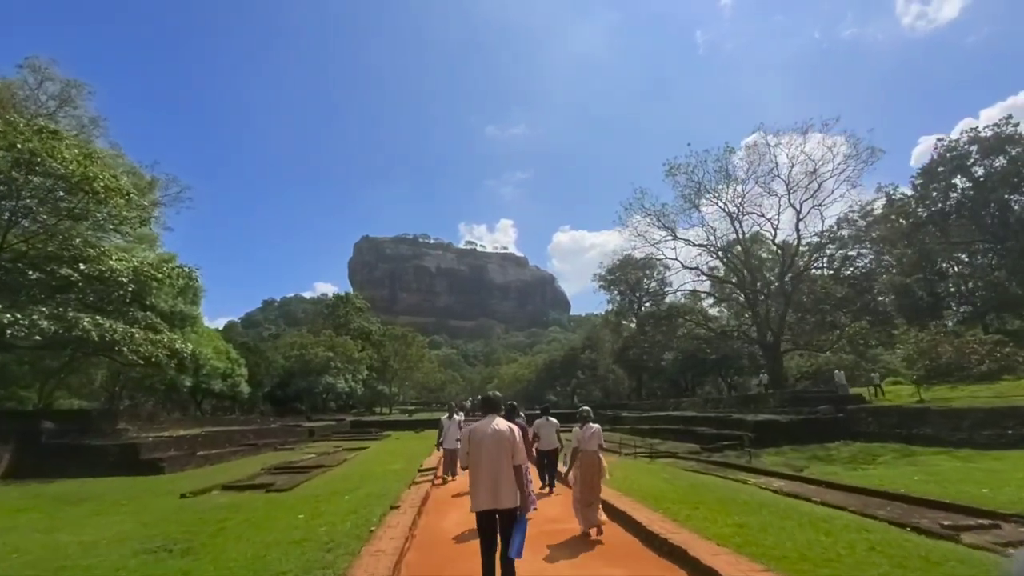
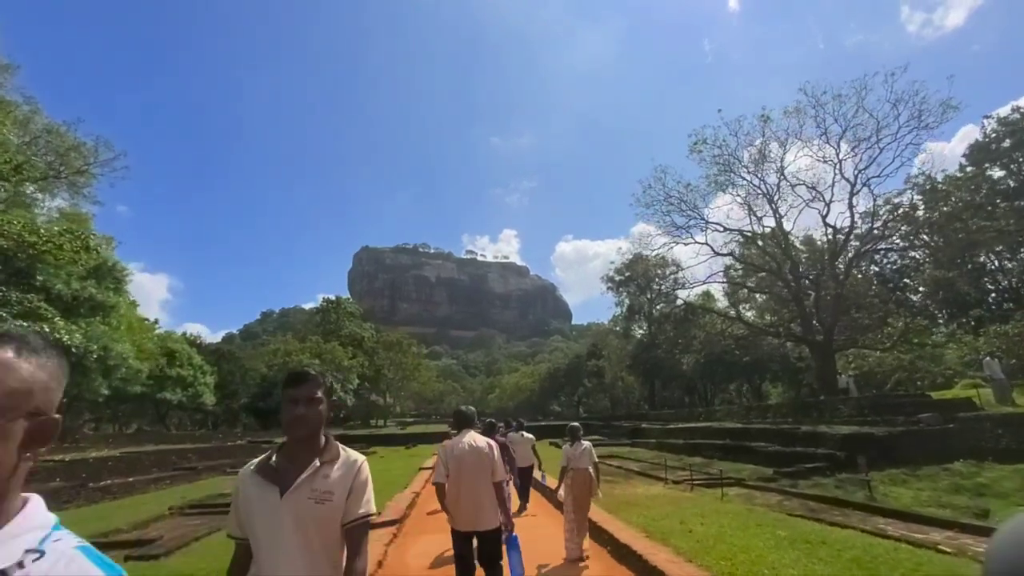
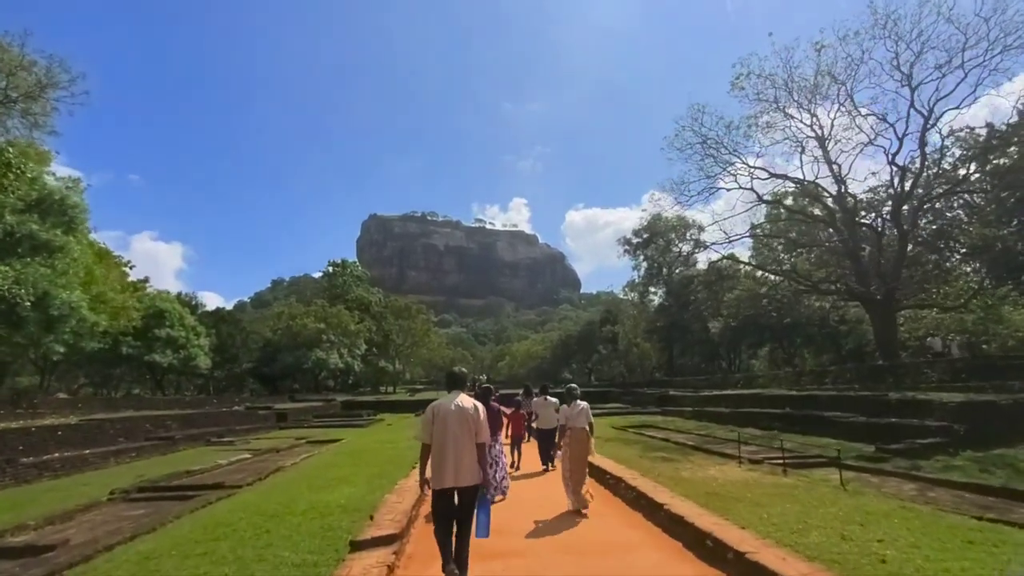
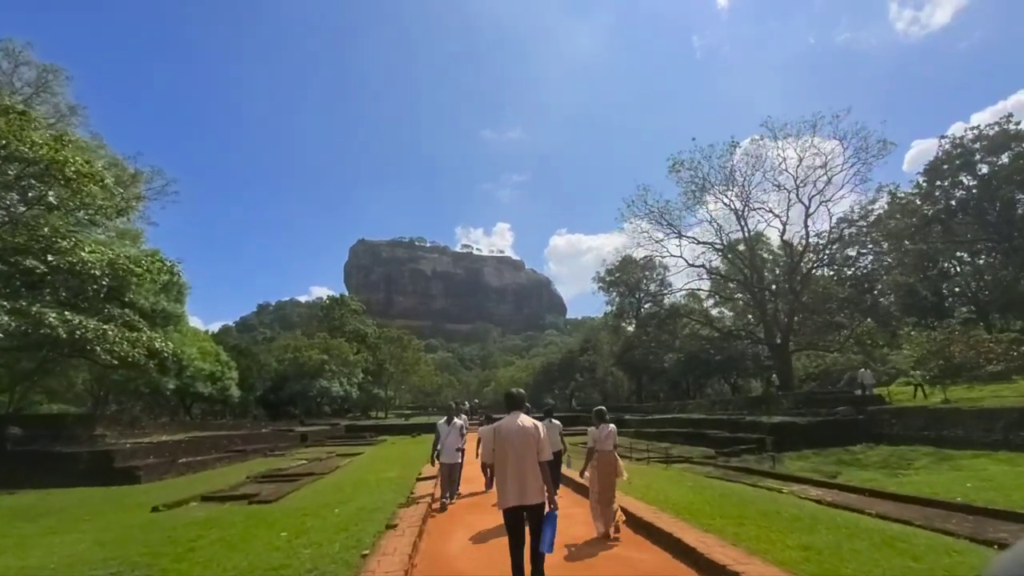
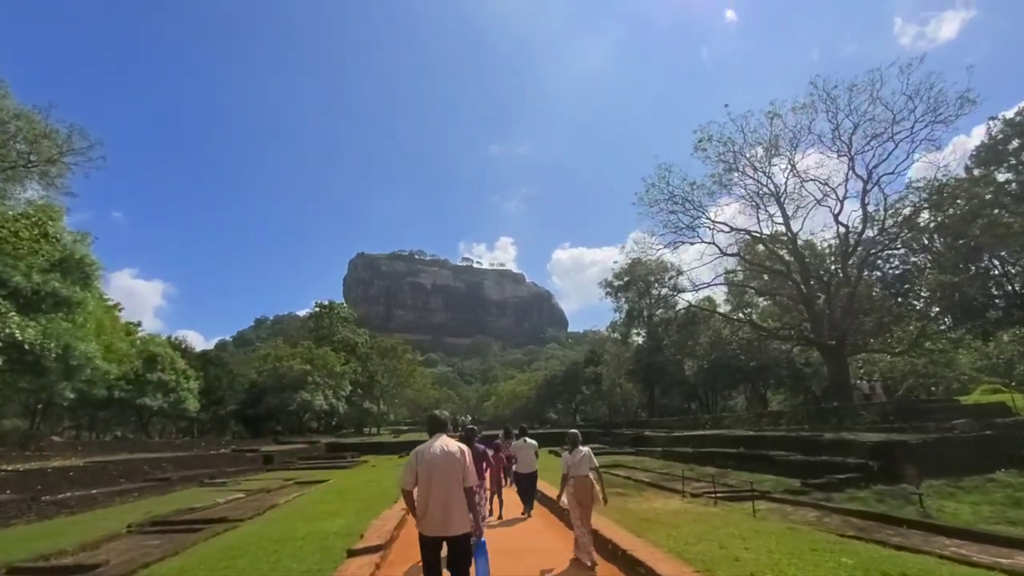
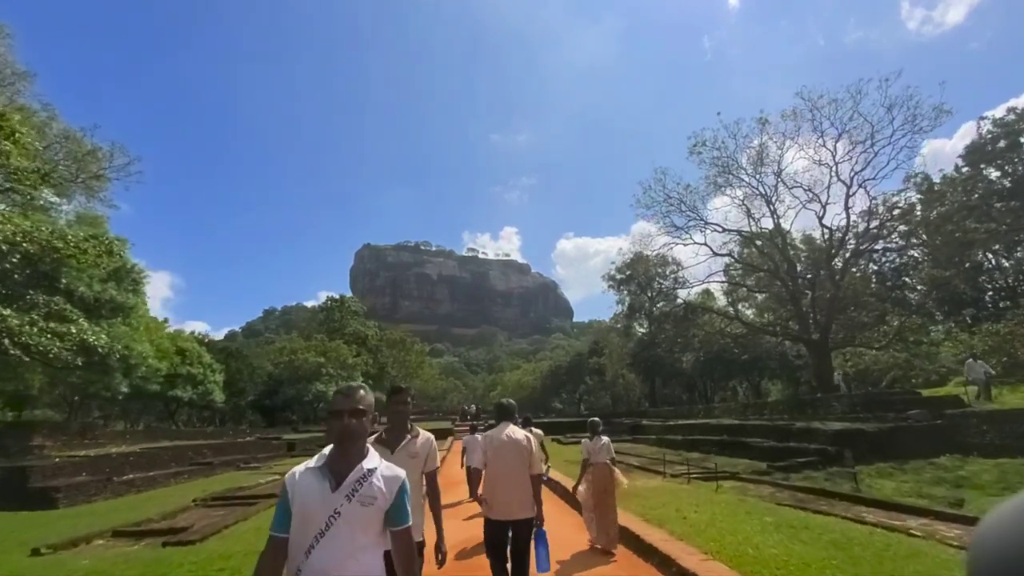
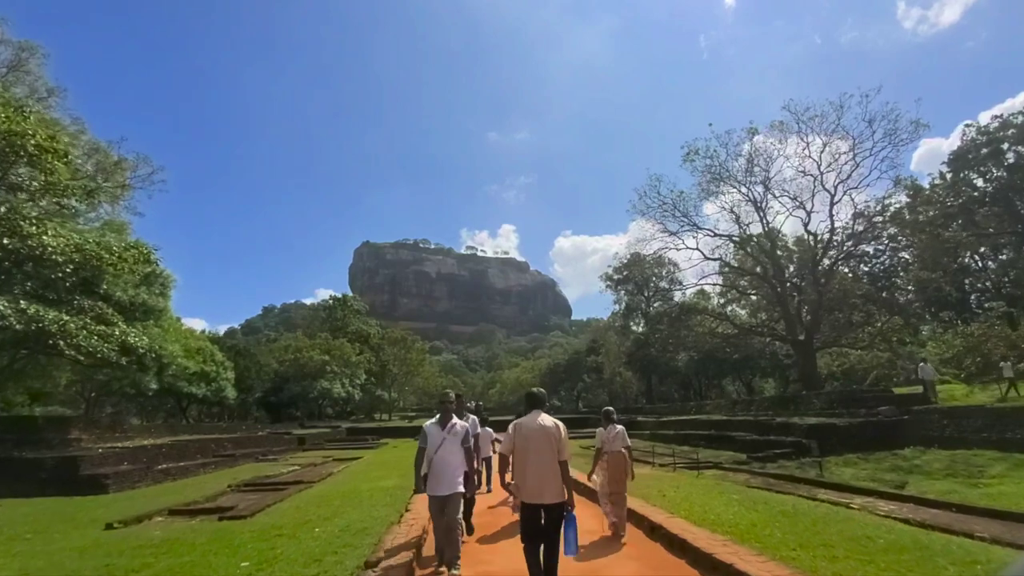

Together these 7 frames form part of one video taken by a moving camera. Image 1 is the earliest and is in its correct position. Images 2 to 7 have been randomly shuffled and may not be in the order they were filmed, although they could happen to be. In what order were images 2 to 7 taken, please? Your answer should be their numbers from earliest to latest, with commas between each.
4, 7, 6, 2, 5, 3
